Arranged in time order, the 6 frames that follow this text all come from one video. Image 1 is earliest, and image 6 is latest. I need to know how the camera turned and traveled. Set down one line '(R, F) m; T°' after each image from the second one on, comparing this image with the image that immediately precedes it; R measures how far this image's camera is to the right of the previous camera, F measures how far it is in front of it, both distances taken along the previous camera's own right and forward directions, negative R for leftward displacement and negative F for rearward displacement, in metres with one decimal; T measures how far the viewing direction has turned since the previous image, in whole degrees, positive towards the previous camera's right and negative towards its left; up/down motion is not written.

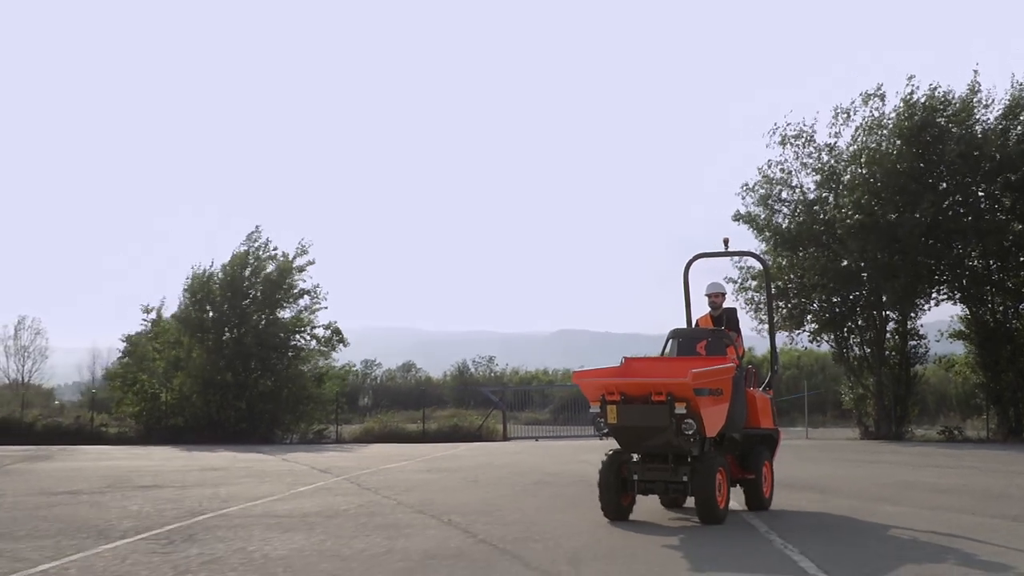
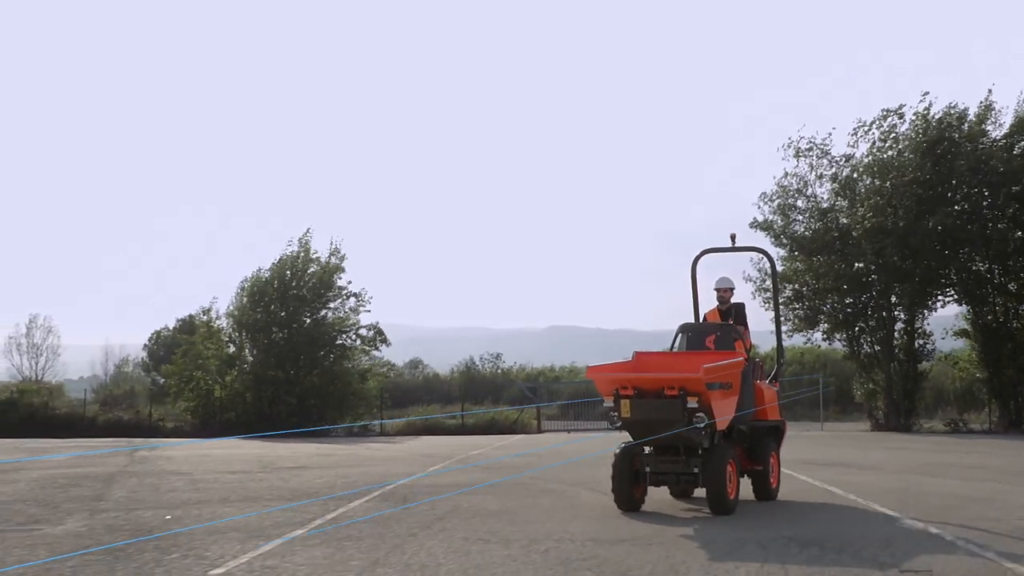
(-1.3, -2.0) m; 0°
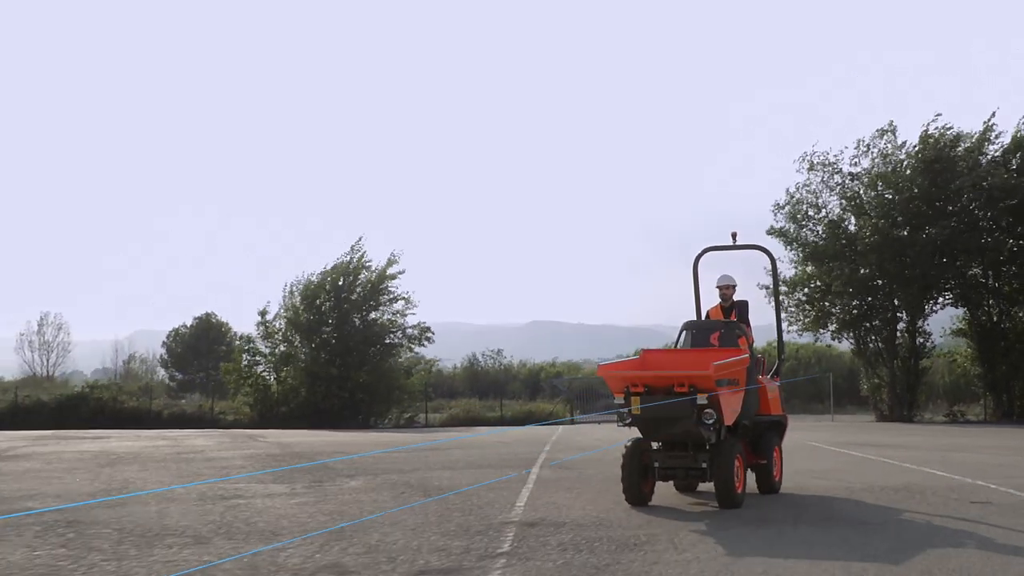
(-1.8, -2.7) m; +1°
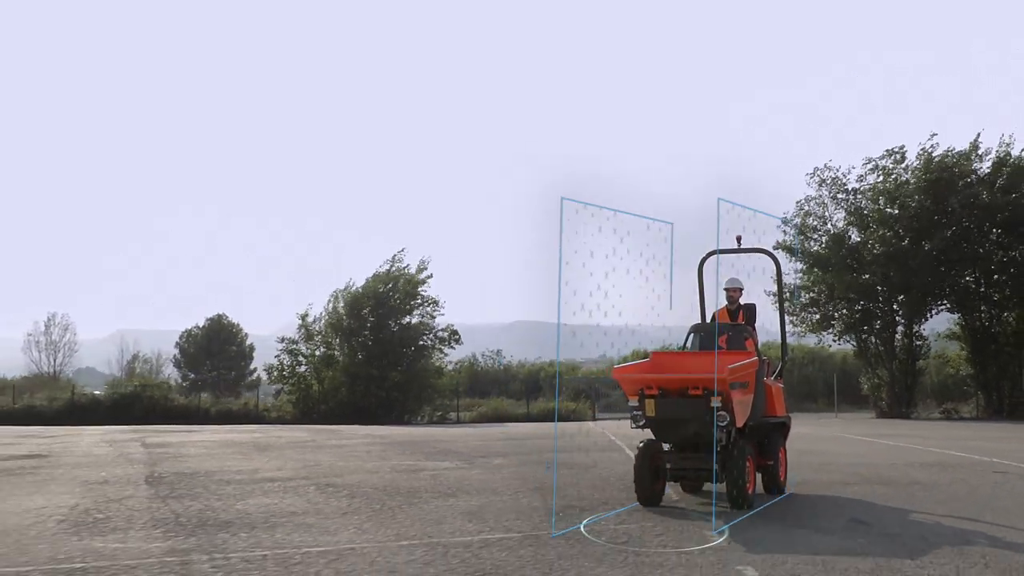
(-1.6, -2.4) m; +1°
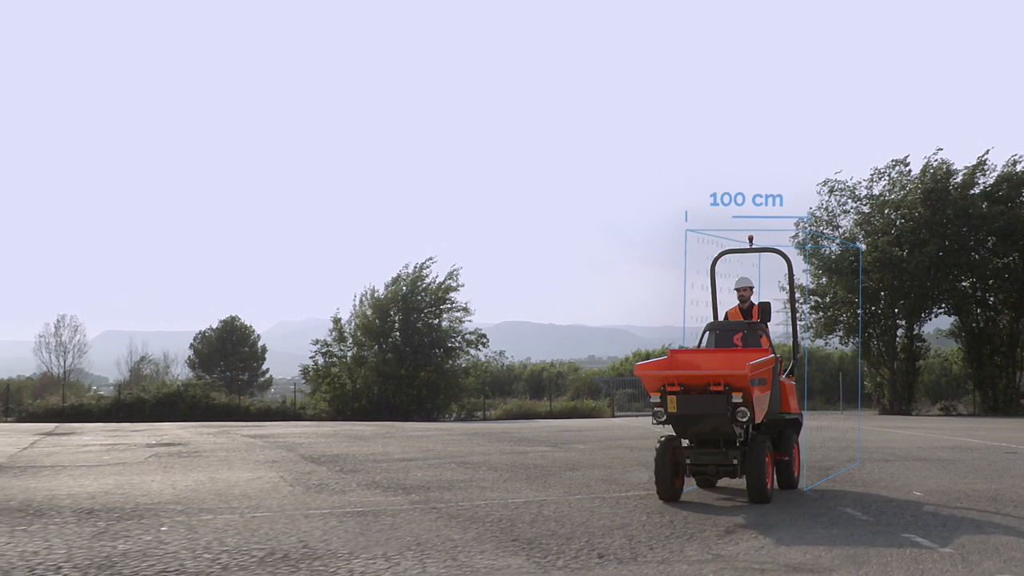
(-1.3, -2.1) m; +1°
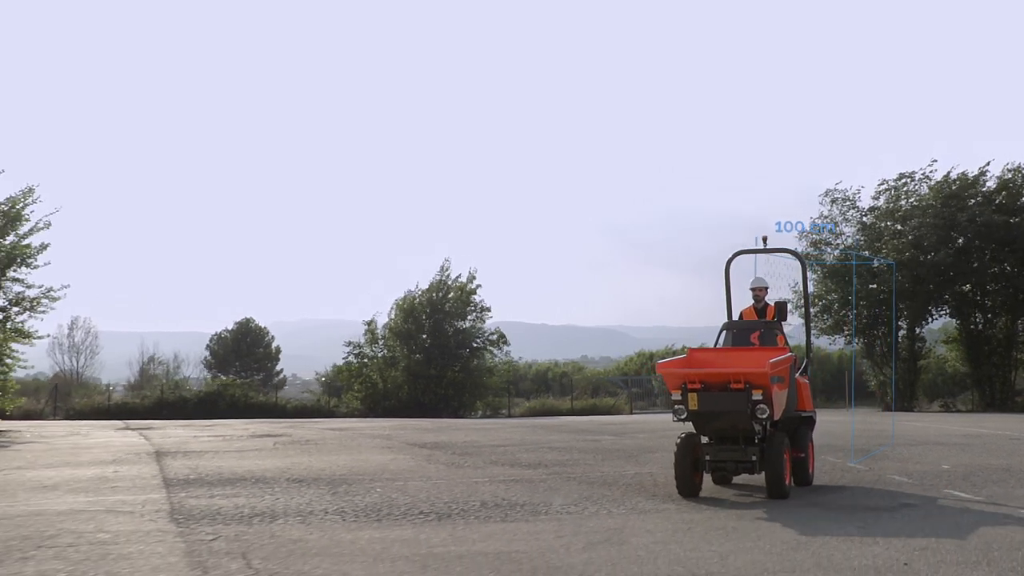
(-1.2, -2.1) m; 0°
